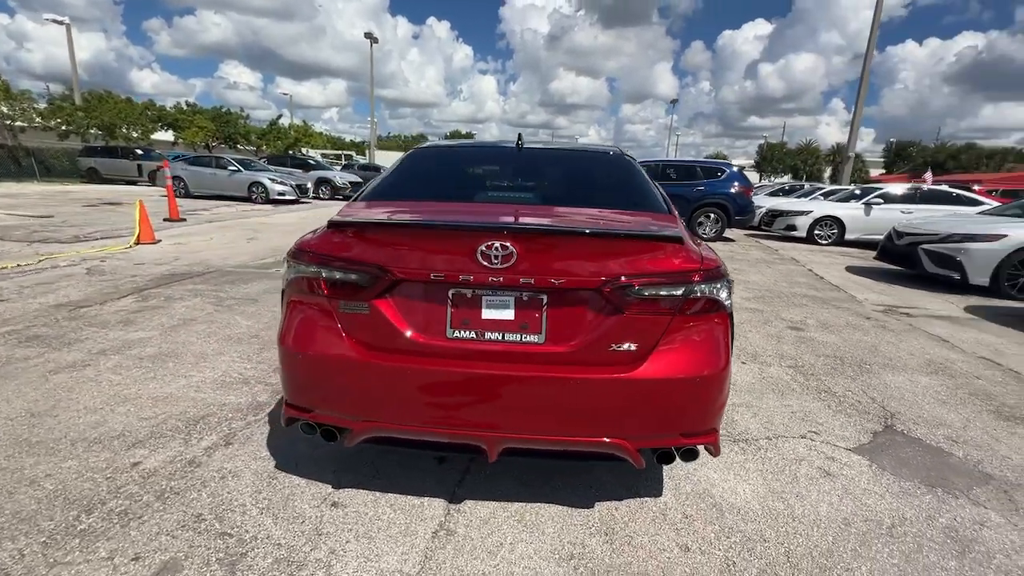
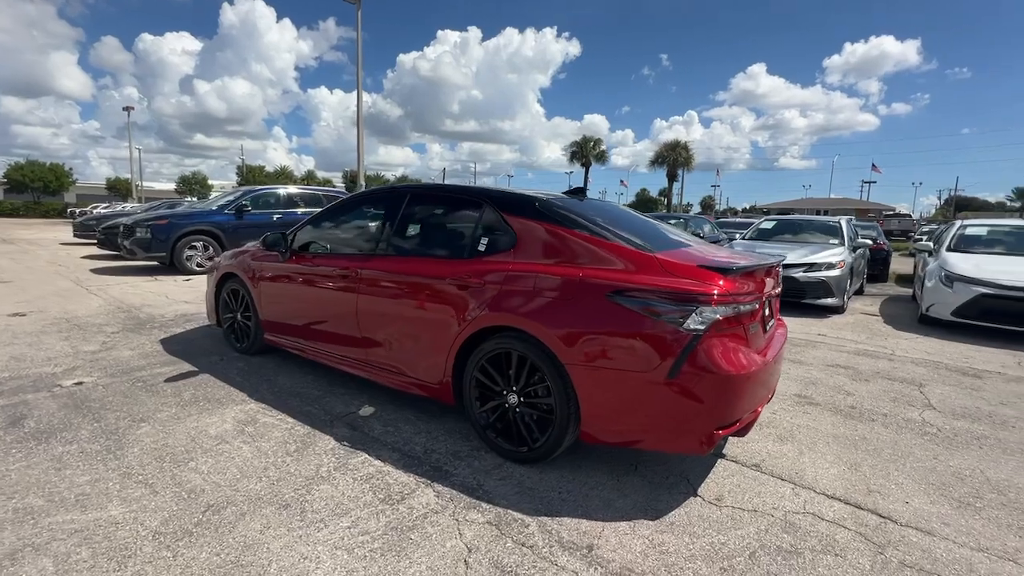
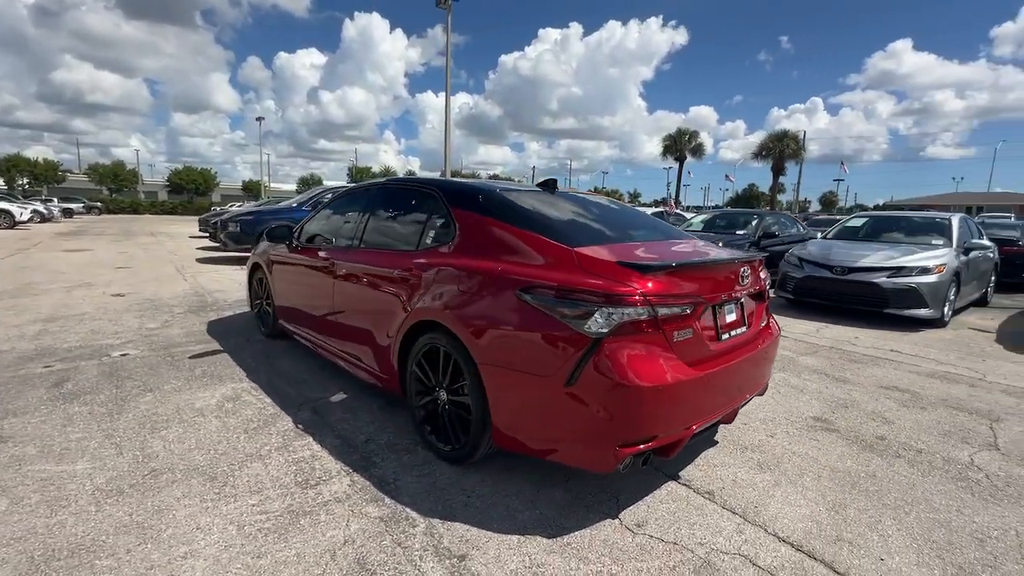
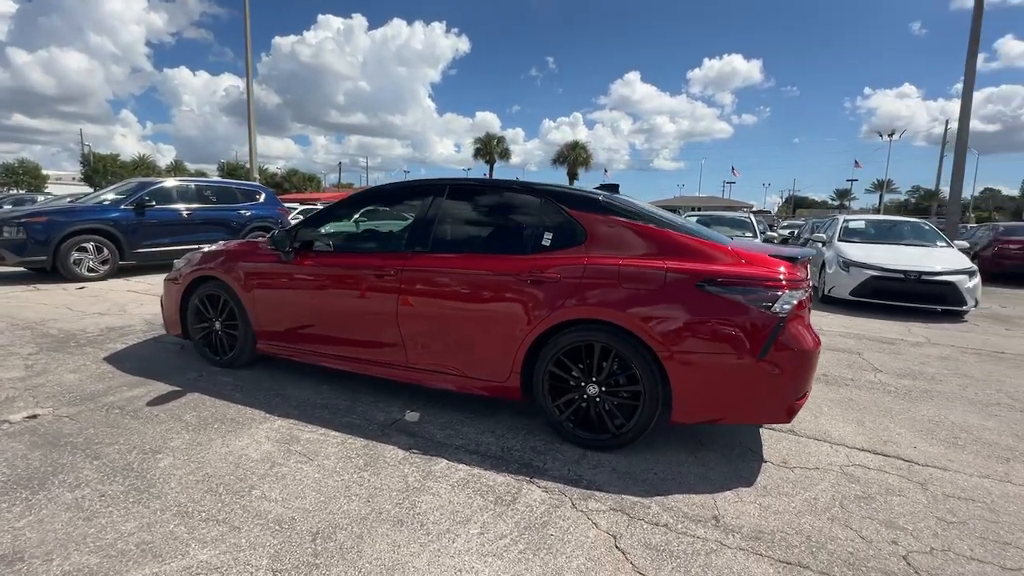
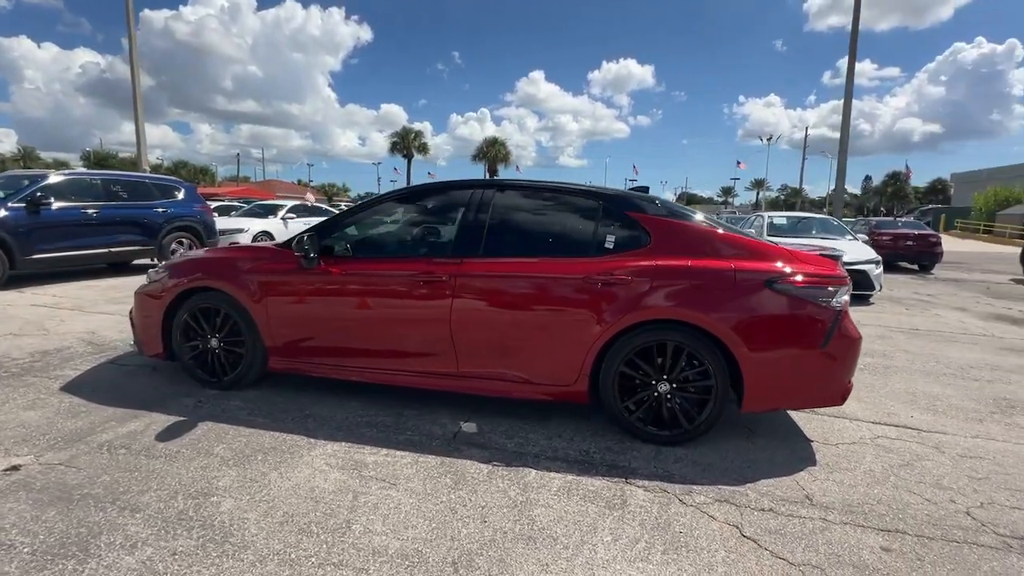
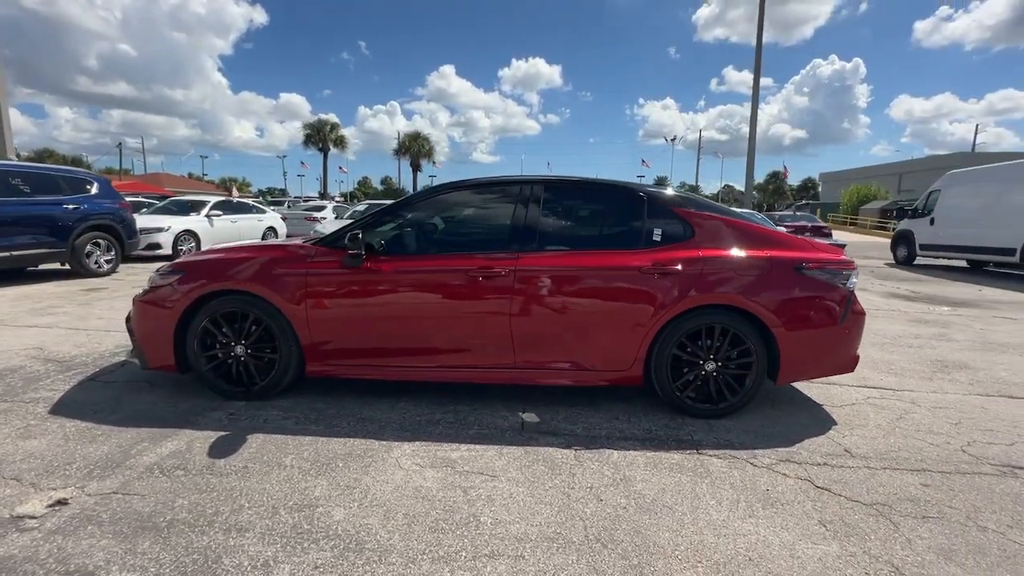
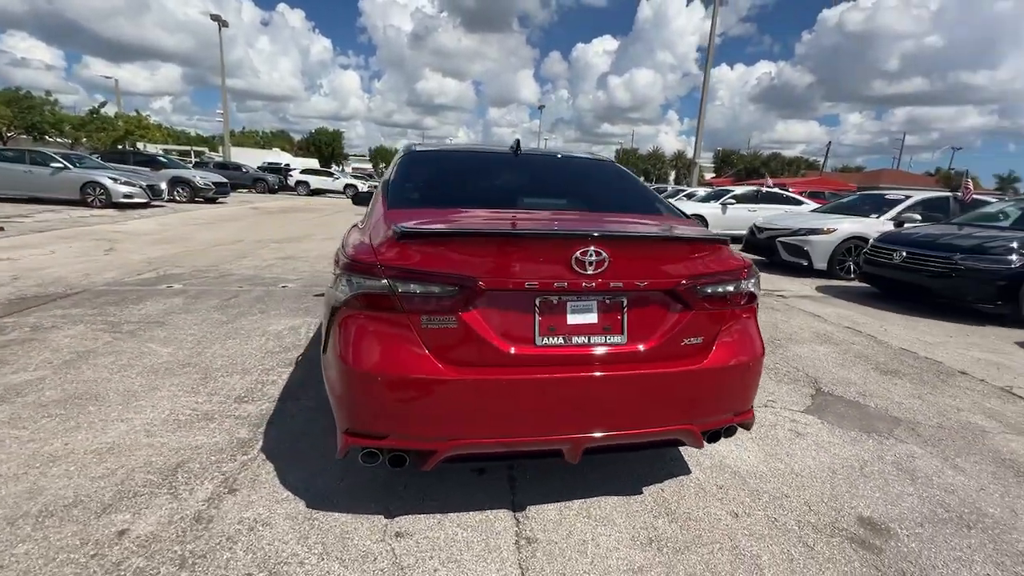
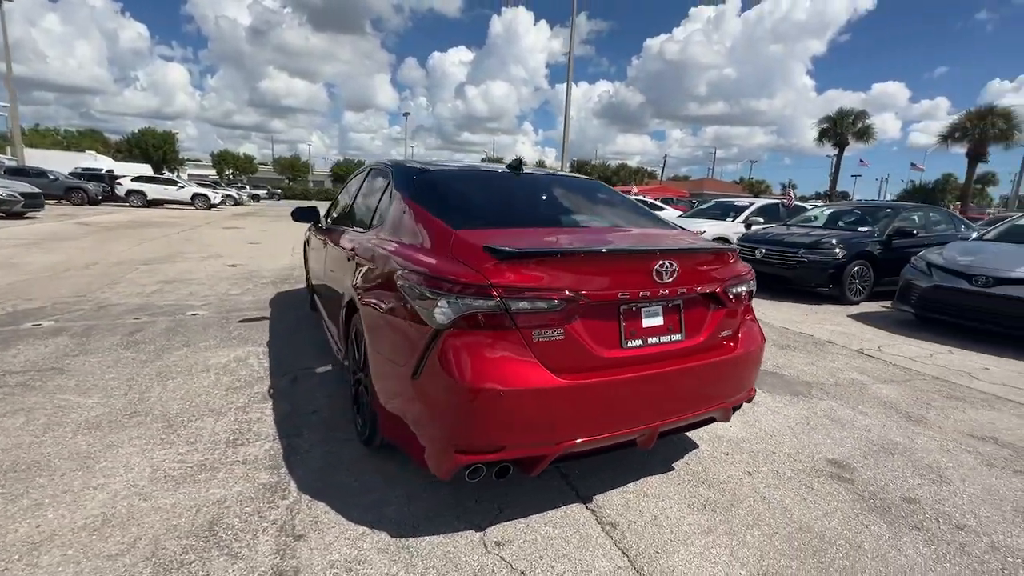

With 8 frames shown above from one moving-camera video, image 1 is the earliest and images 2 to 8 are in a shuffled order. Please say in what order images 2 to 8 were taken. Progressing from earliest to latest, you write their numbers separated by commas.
7, 8, 3, 2, 4, 5, 6
